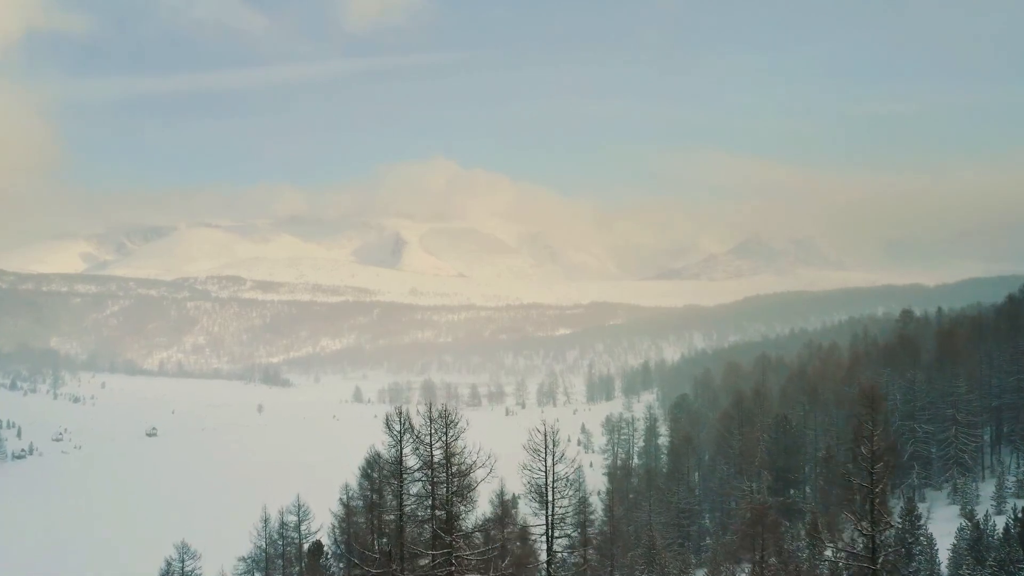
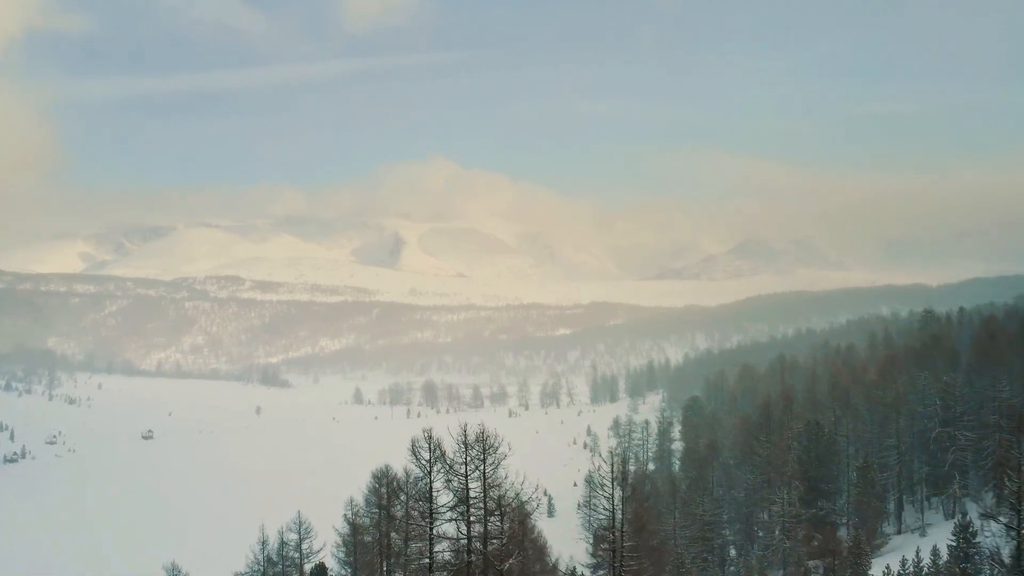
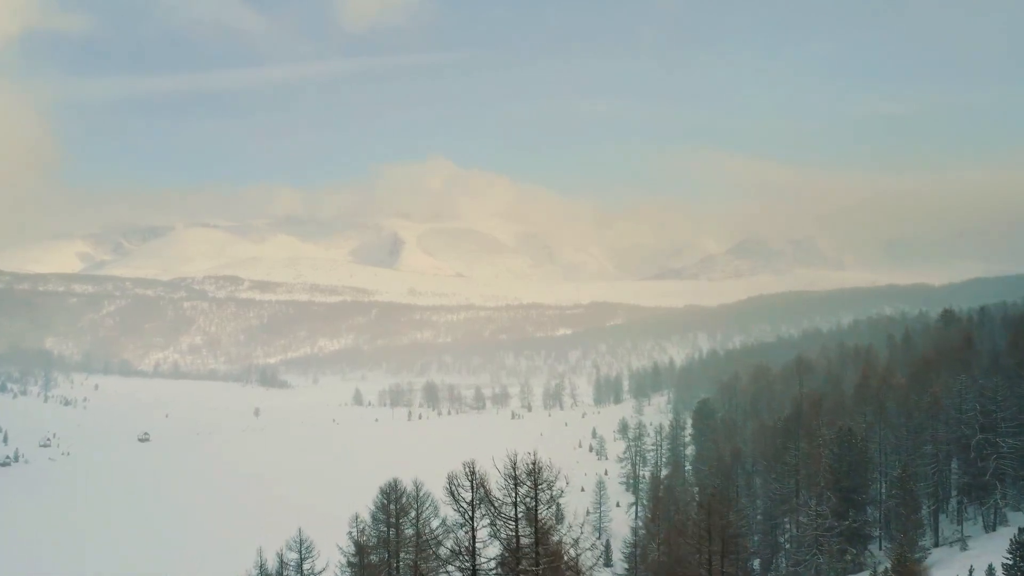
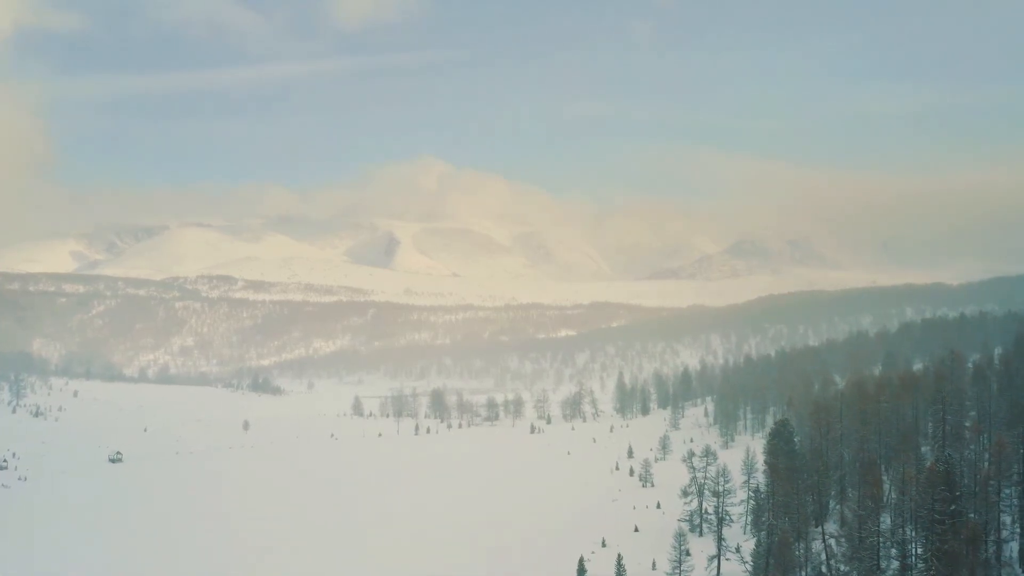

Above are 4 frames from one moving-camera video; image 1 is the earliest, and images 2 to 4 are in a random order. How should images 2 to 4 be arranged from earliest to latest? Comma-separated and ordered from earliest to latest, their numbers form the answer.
2, 3, 4
